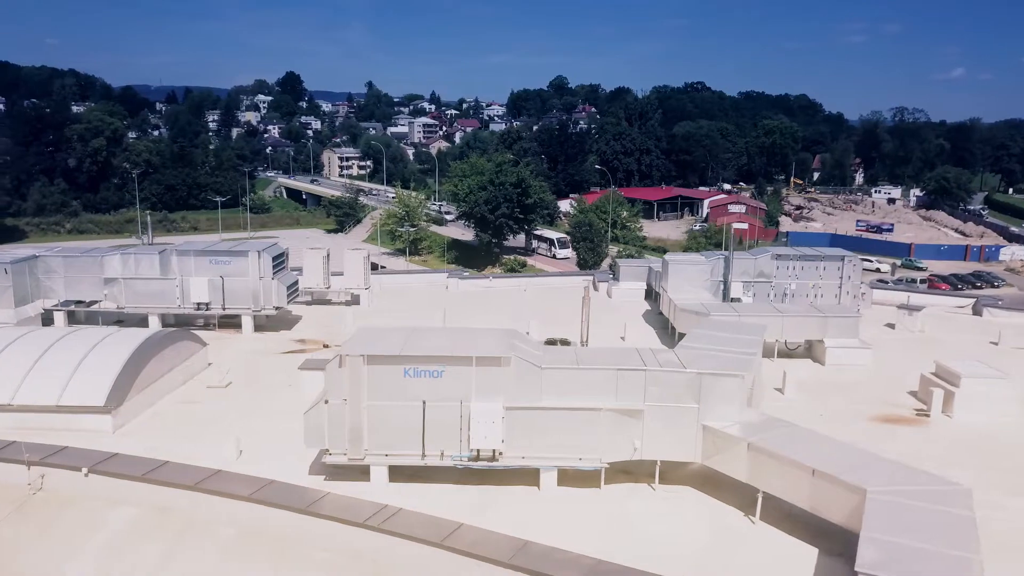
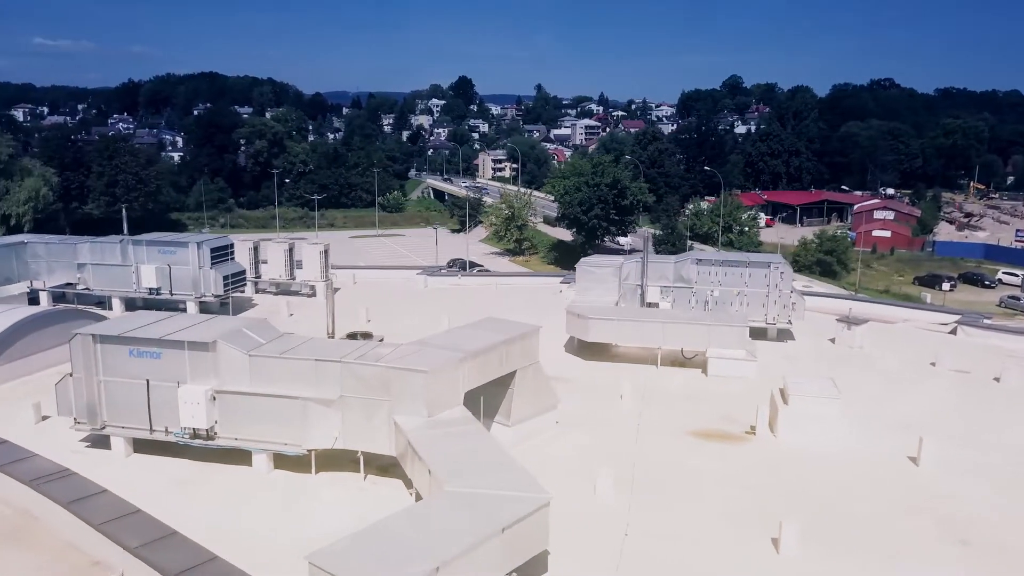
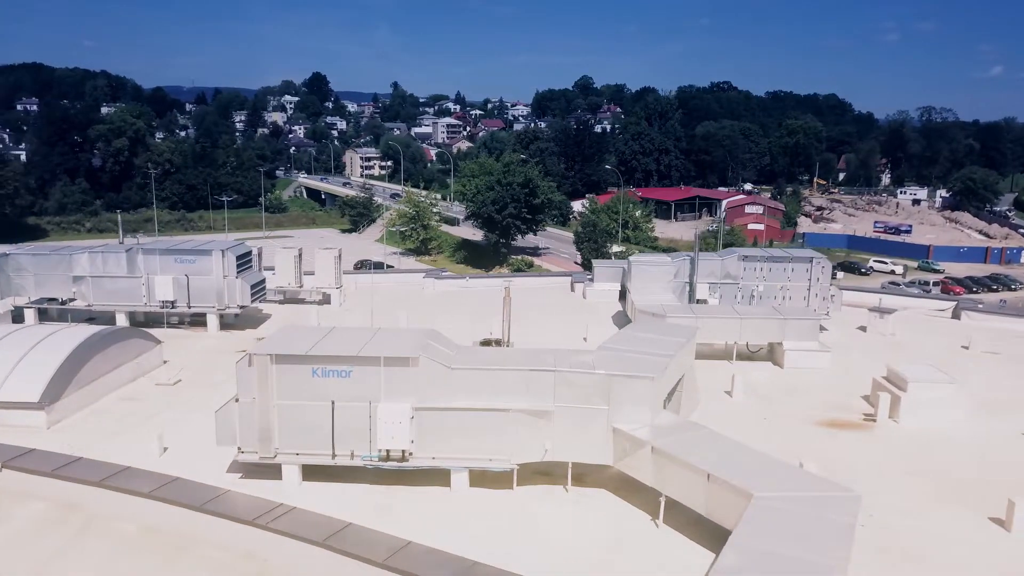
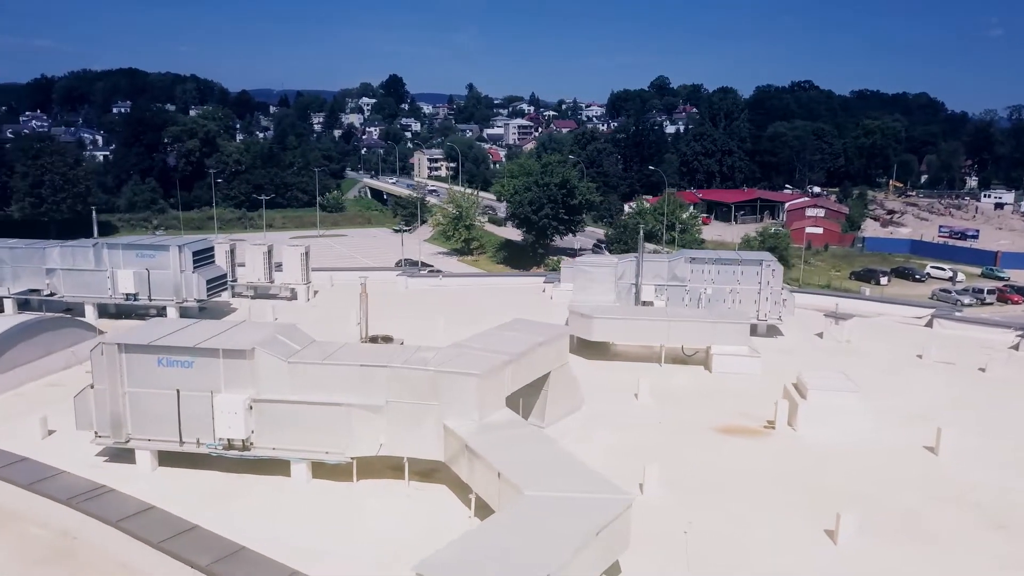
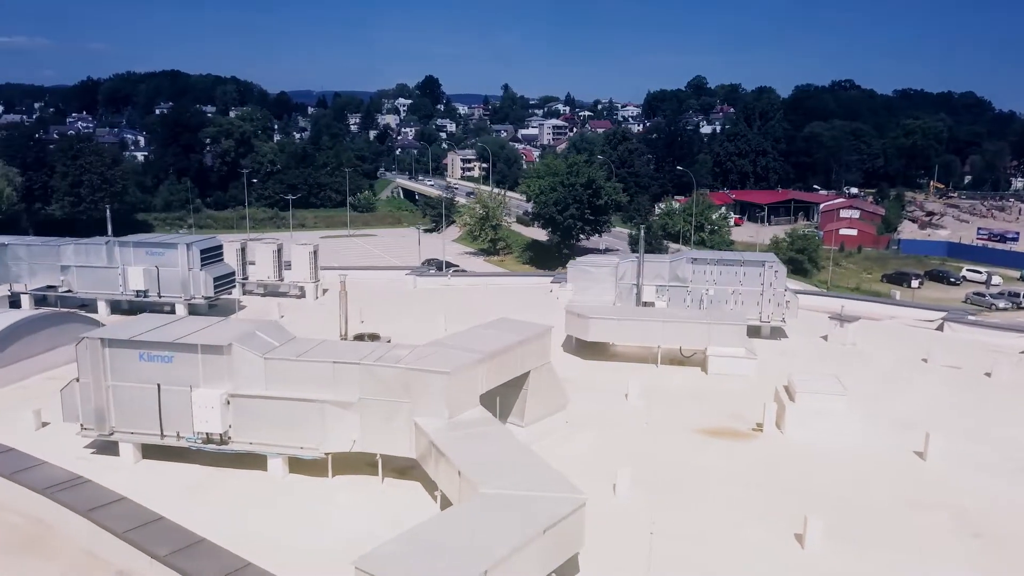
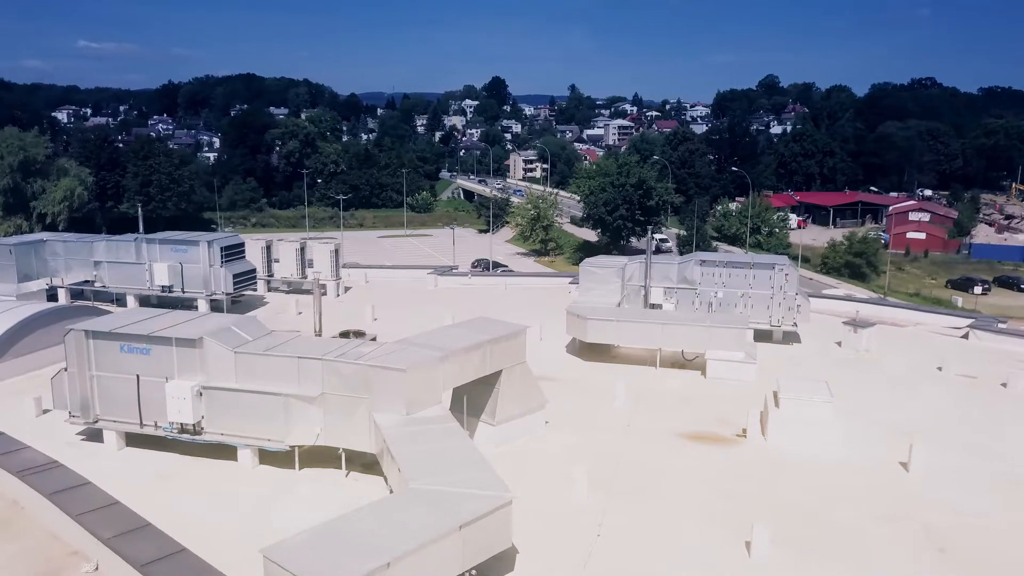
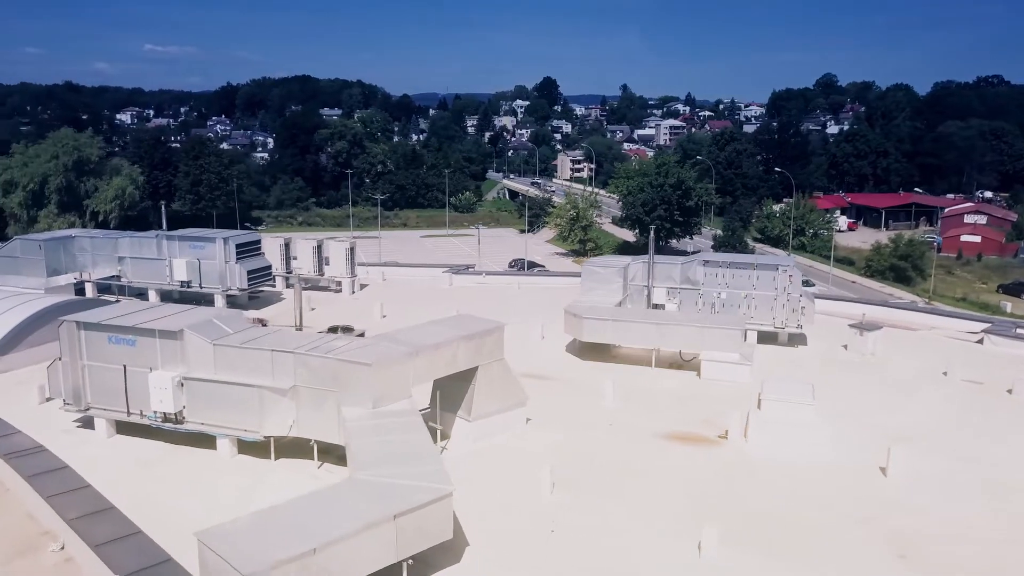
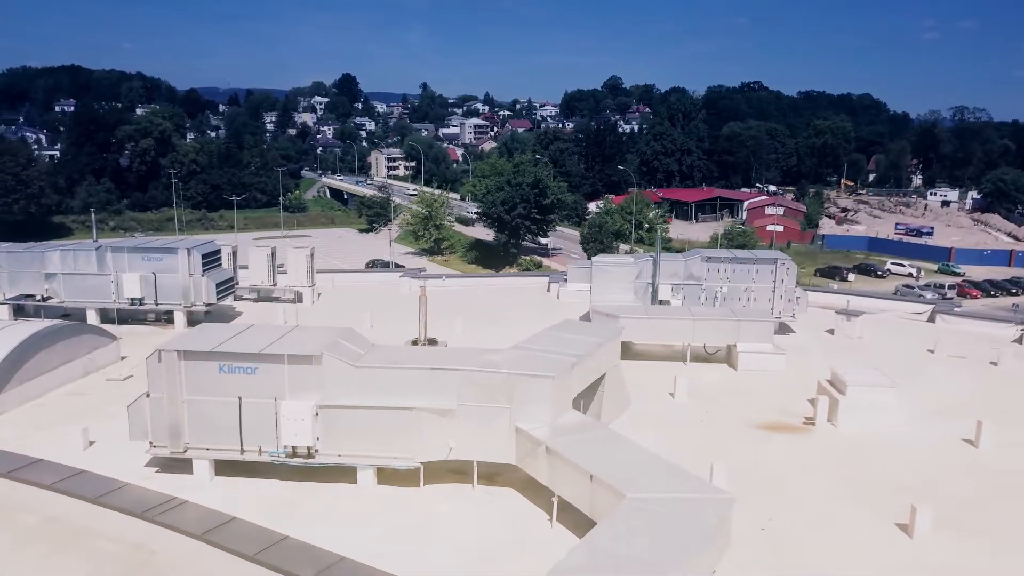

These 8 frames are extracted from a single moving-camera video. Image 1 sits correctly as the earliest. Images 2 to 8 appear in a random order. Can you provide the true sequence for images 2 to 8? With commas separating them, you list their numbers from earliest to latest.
3, 8, 4, 5, 2, 6, 7
